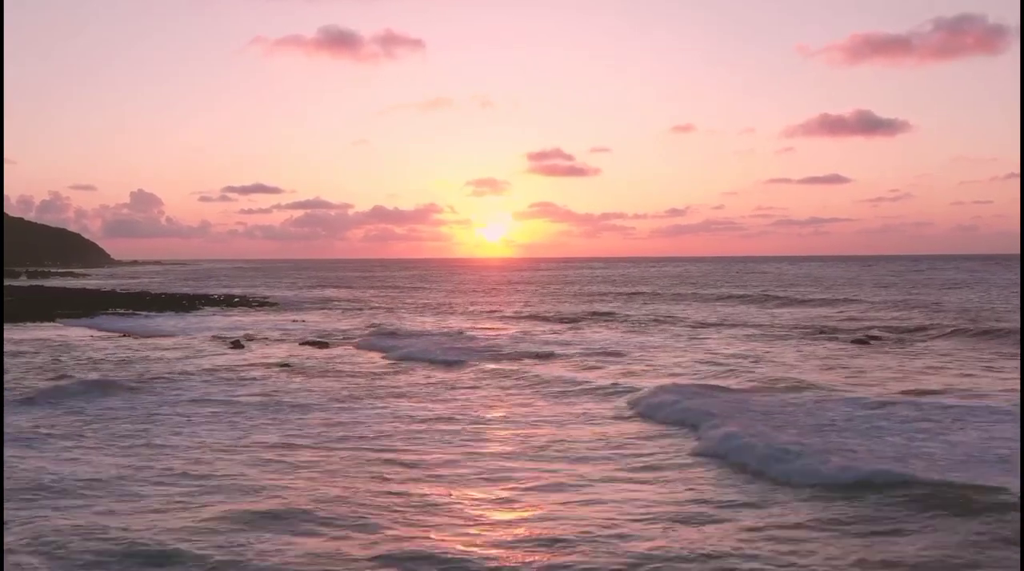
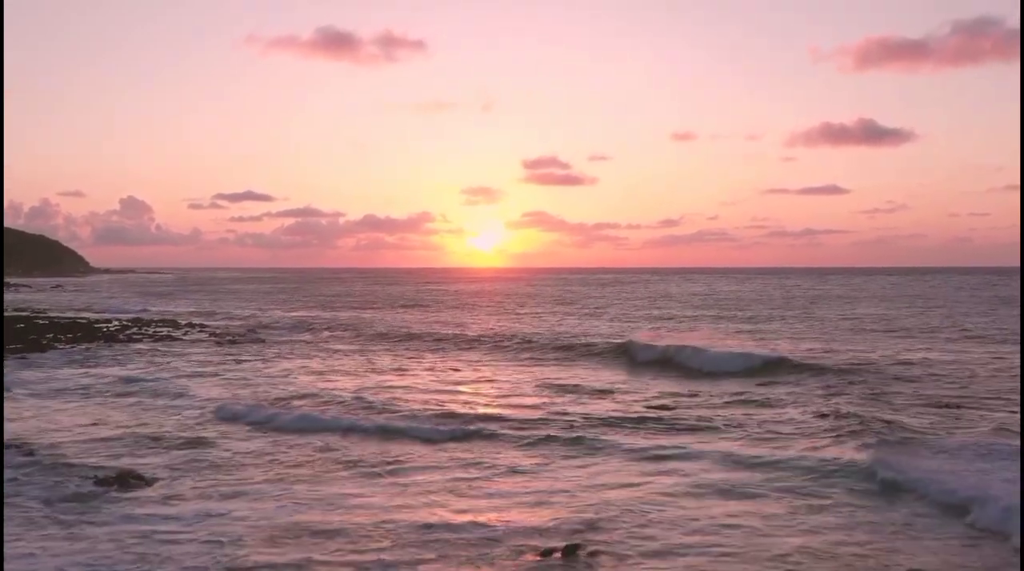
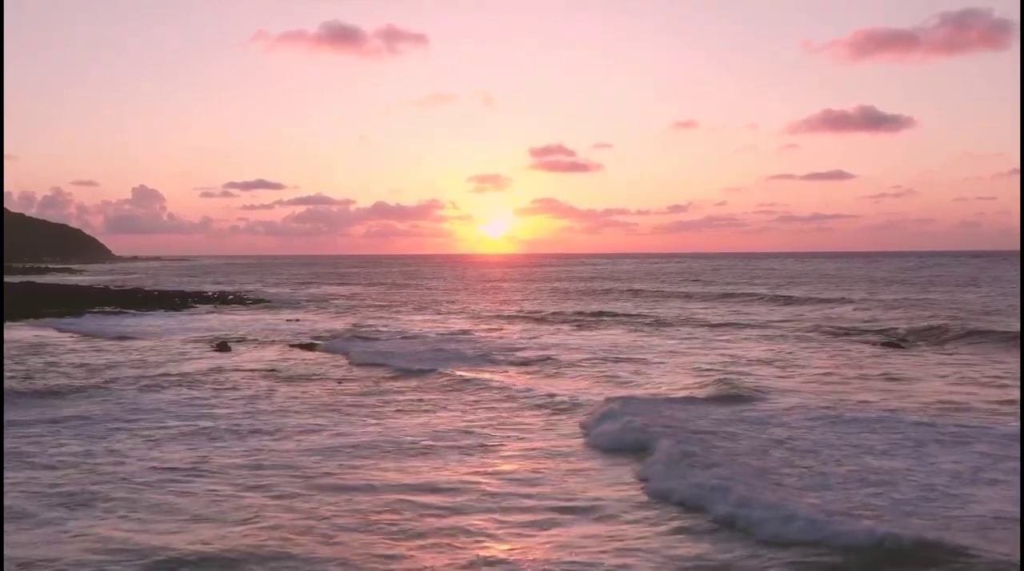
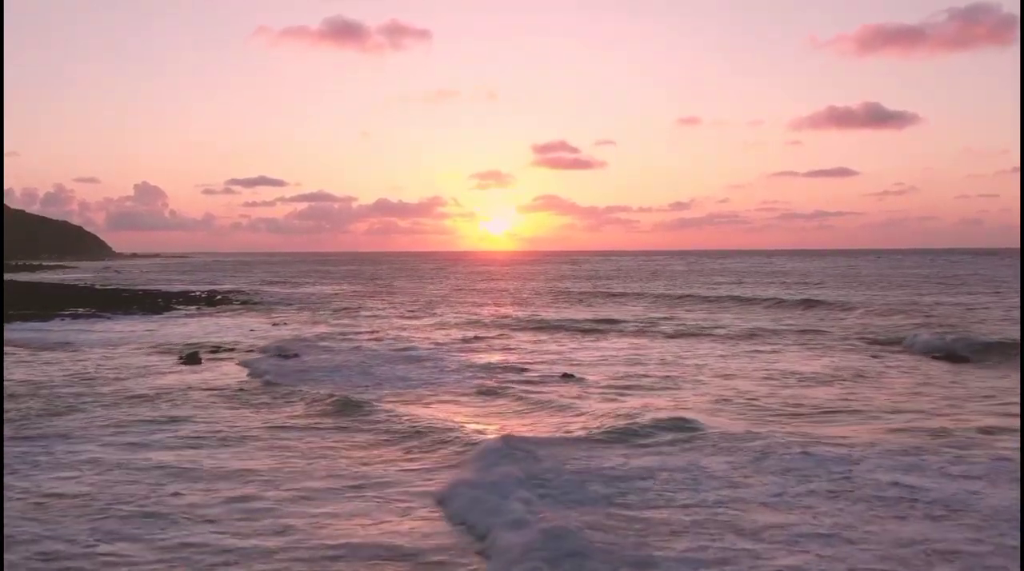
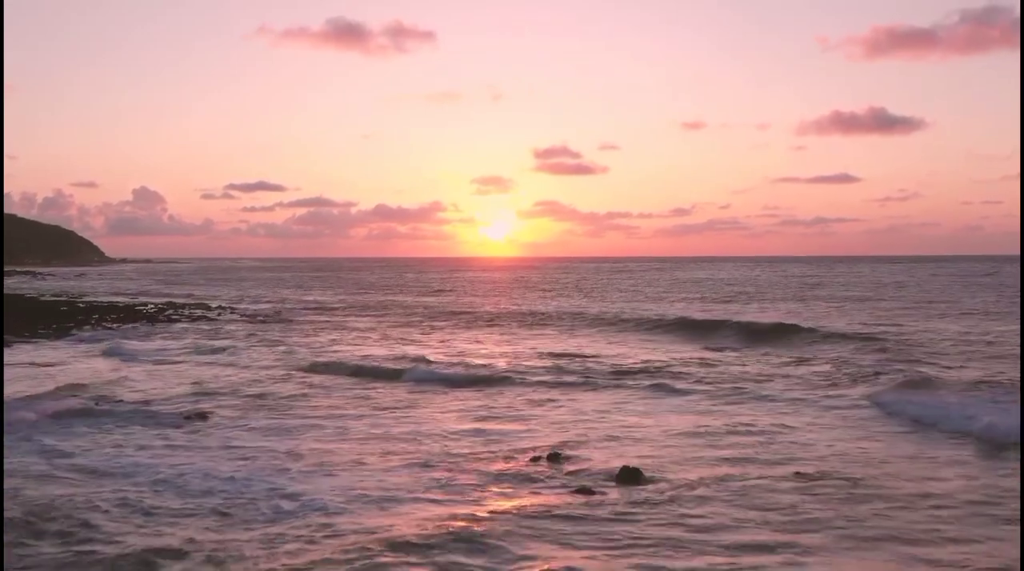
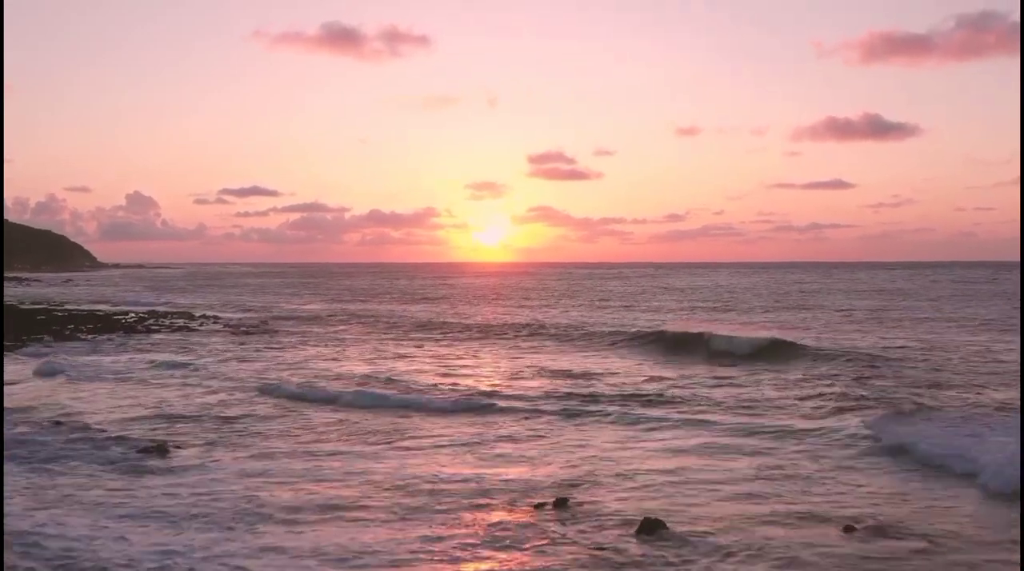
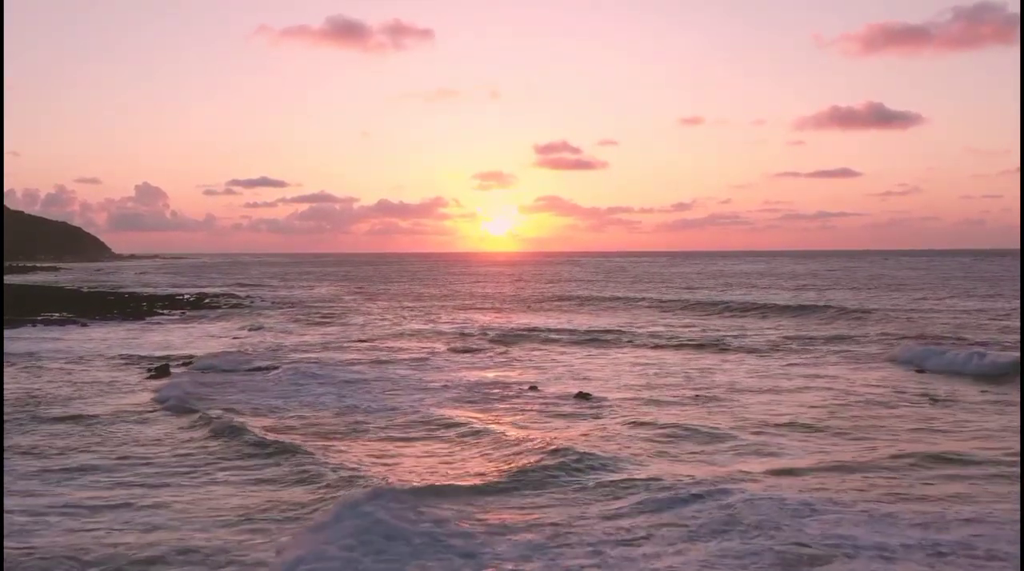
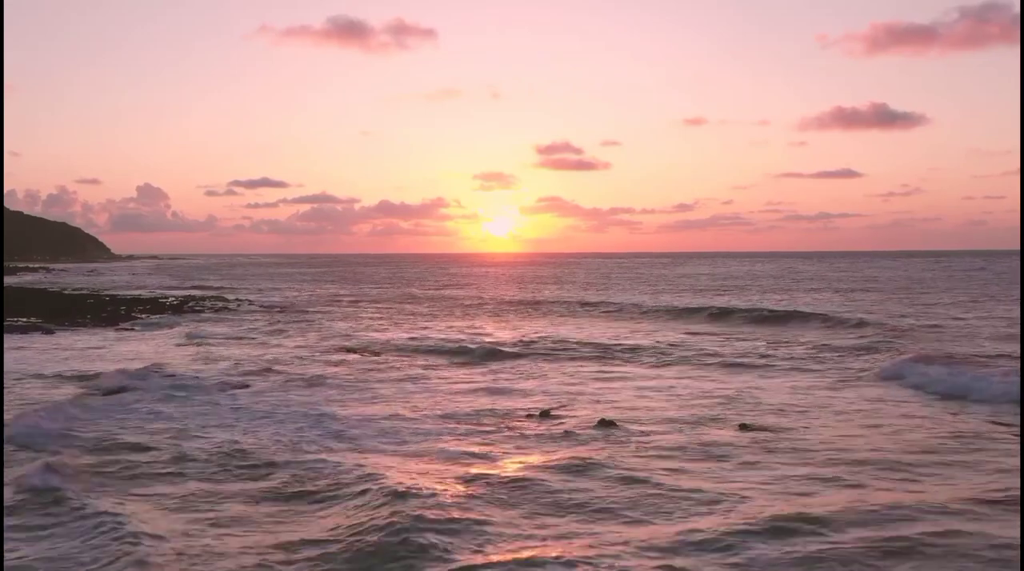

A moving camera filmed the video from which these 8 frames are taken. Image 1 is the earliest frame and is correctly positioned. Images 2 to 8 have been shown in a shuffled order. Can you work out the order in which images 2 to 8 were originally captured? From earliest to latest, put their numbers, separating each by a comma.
3, 4, 7, 8, 5, 6, 2
